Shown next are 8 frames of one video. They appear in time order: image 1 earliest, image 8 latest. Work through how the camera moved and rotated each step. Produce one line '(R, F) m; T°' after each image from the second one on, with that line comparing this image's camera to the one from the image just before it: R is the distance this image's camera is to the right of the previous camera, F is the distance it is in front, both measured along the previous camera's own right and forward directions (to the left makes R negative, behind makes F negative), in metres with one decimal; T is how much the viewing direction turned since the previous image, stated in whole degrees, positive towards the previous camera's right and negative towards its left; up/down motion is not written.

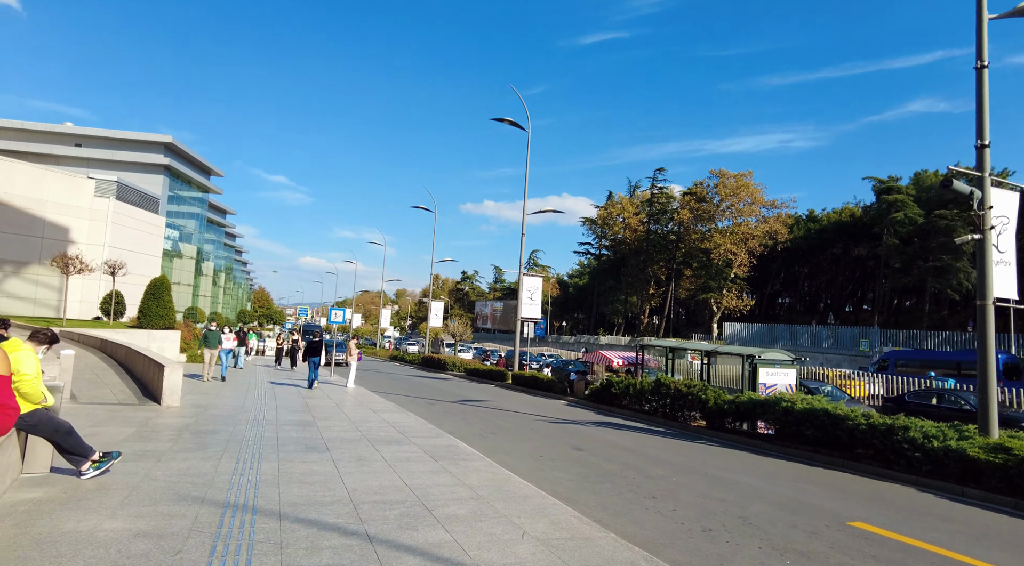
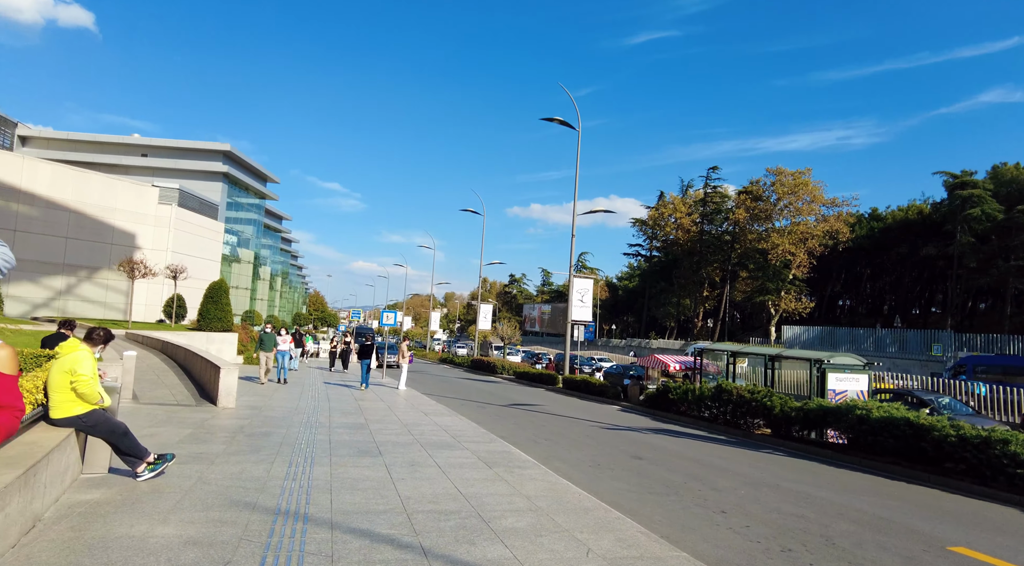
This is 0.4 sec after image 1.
(-0.1, +0.4) m; -4°
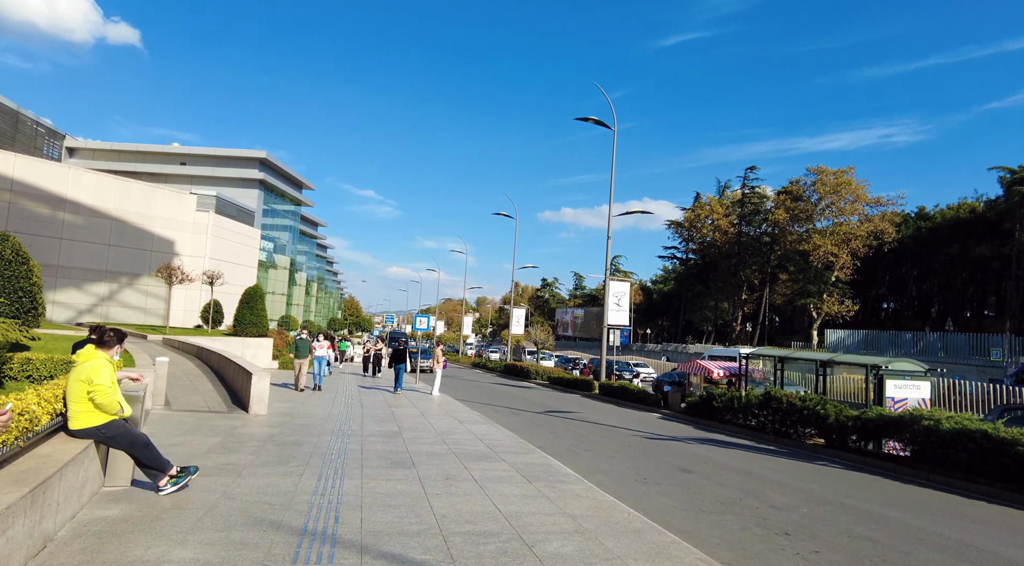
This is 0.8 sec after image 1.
(-0.1, +0.5) m; -3°
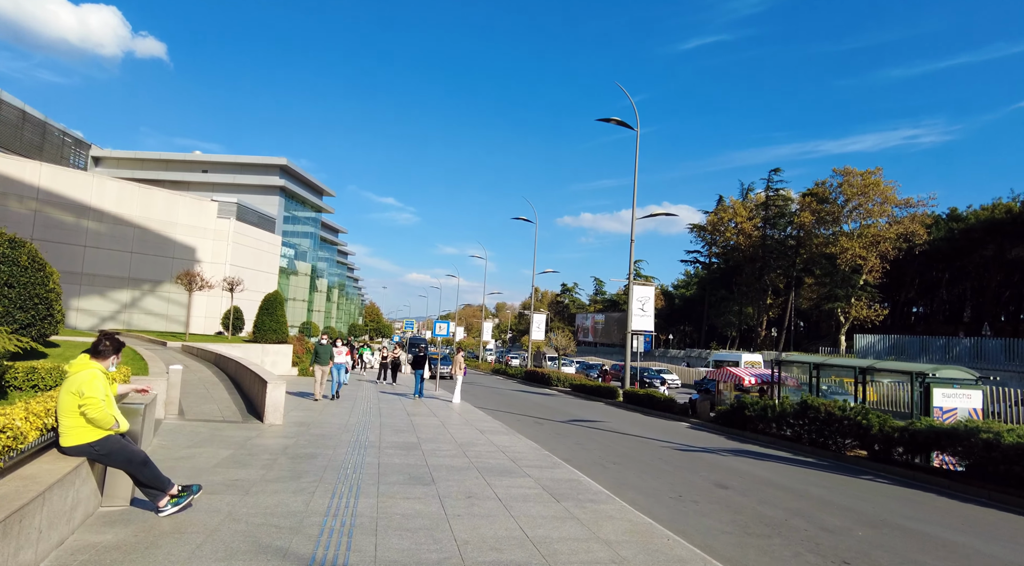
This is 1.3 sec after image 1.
(-0.1, +0.6) m; -2°
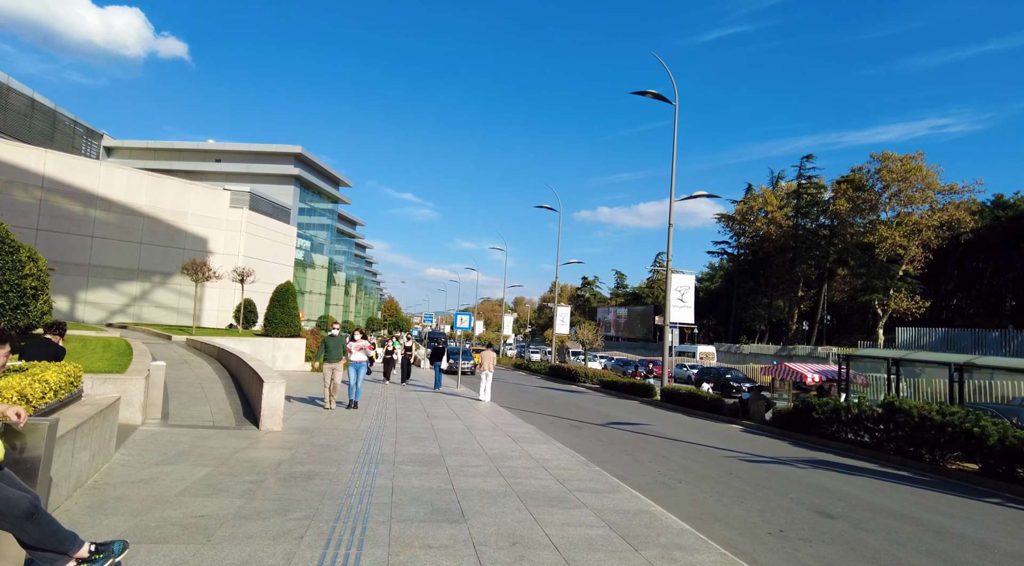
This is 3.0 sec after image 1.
(-0.3, +2.1) m; -2°
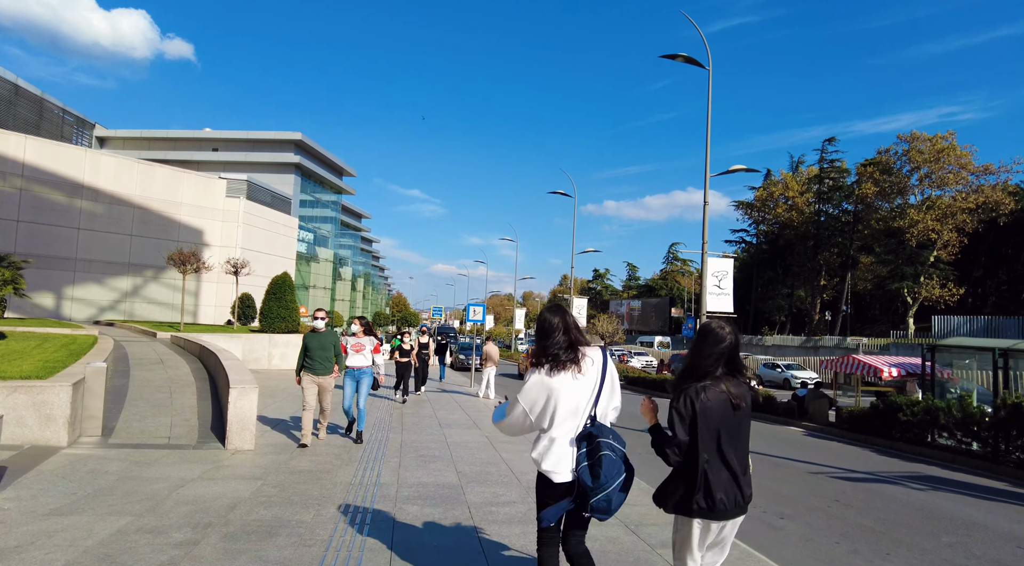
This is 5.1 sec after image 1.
(-0.4, +2.6) m; -1°
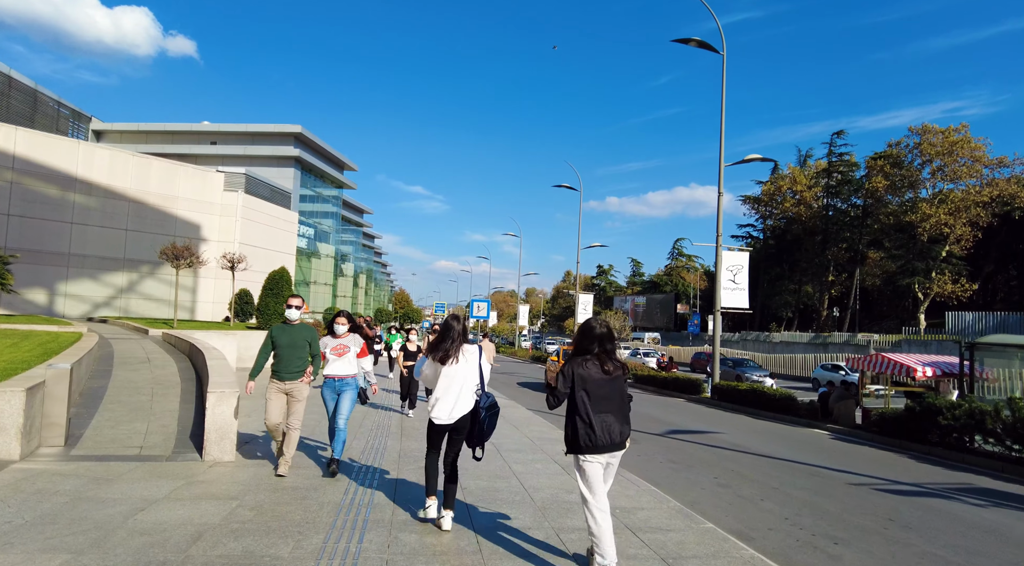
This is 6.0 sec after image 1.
(-0.1, +1.0) m; 0°
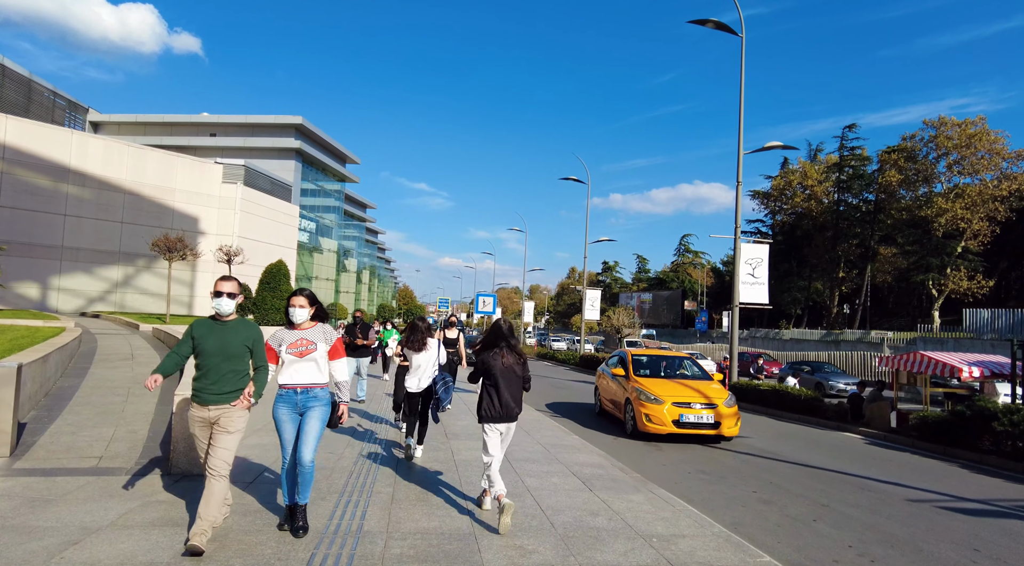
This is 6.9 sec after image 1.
(-0.1, +1.1) m; 0°
